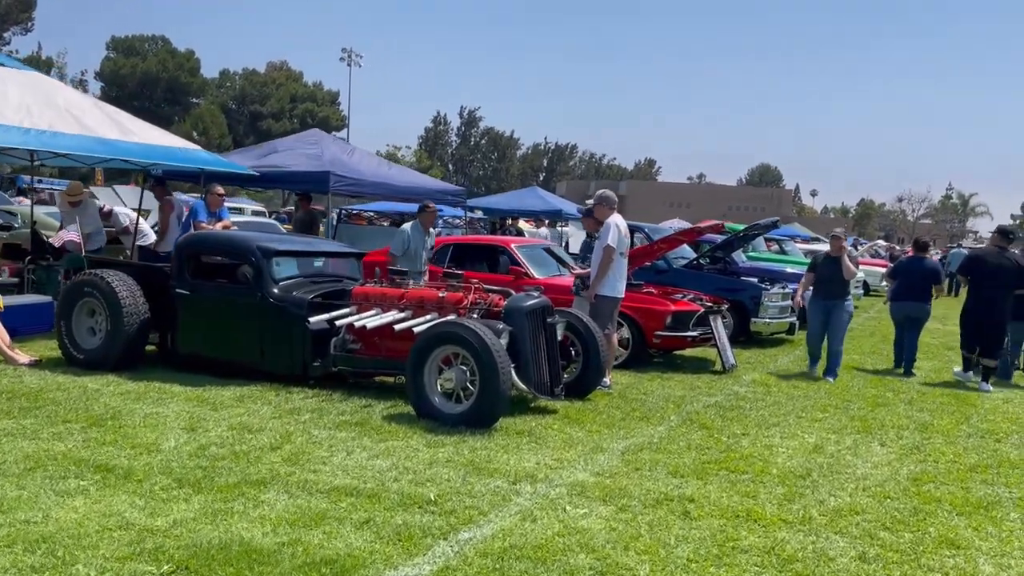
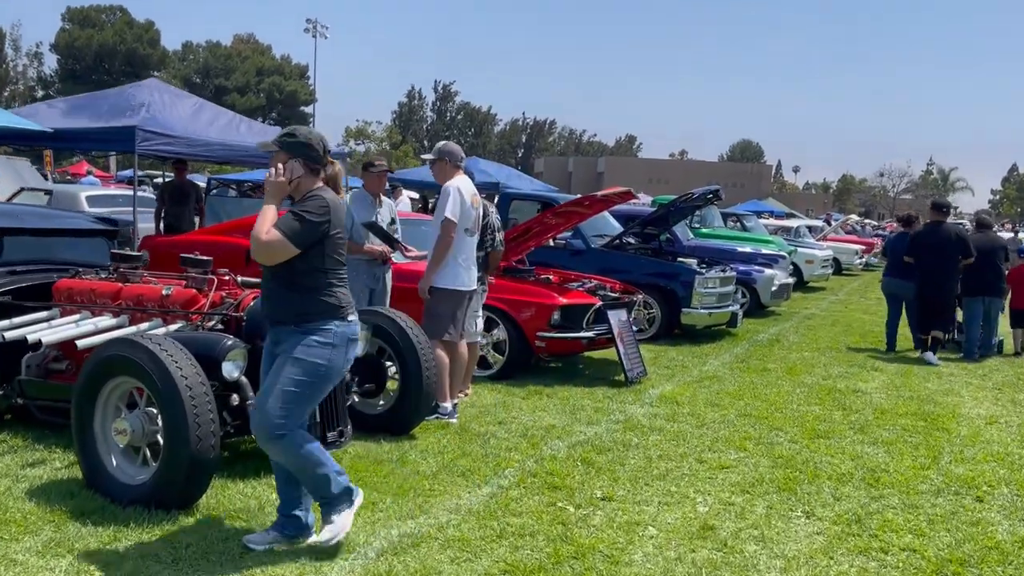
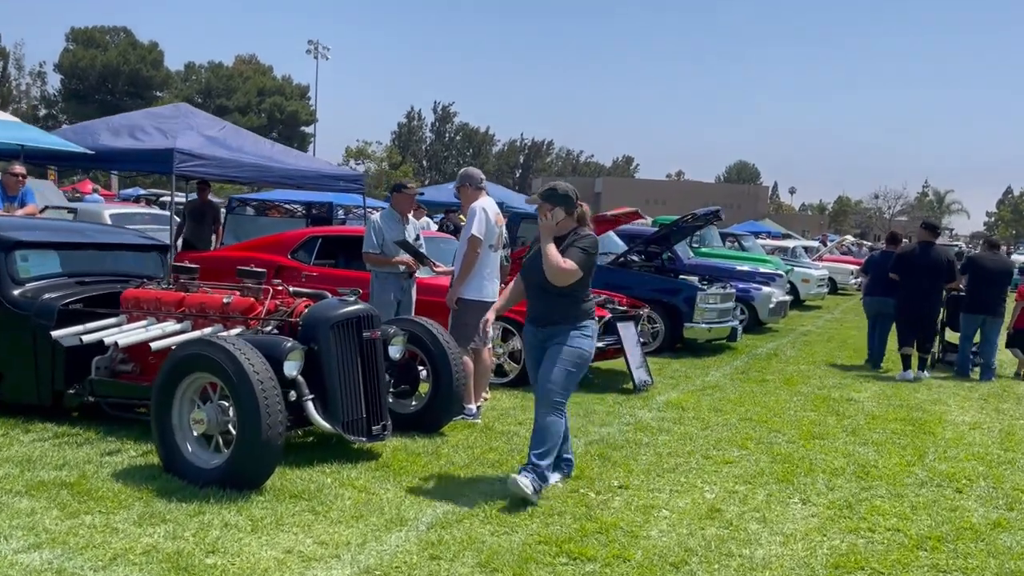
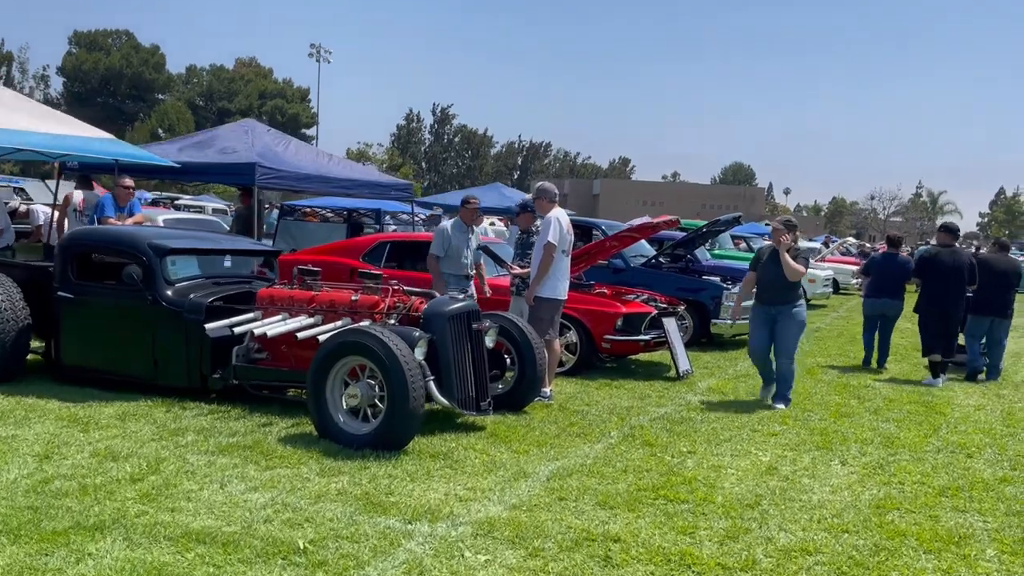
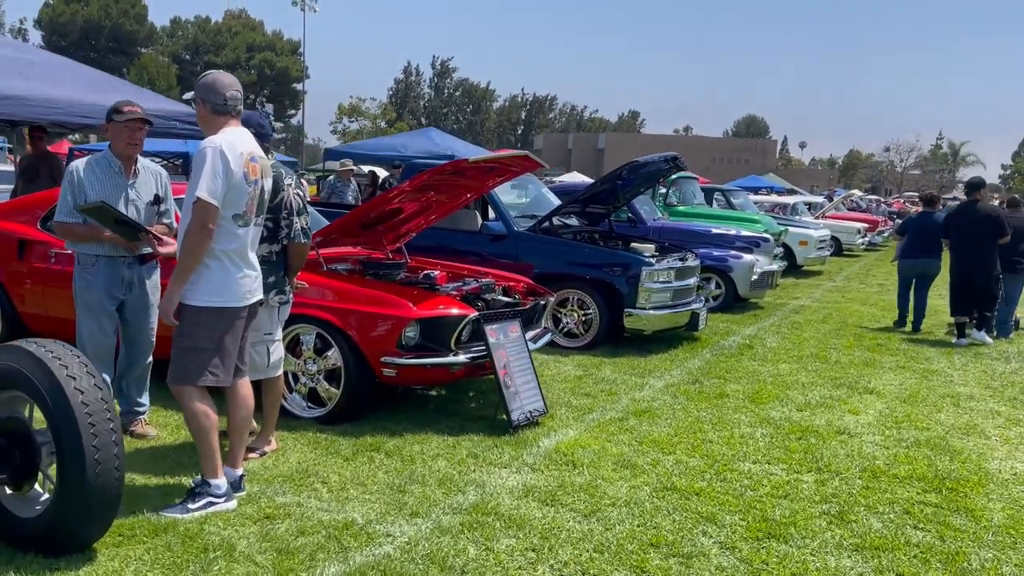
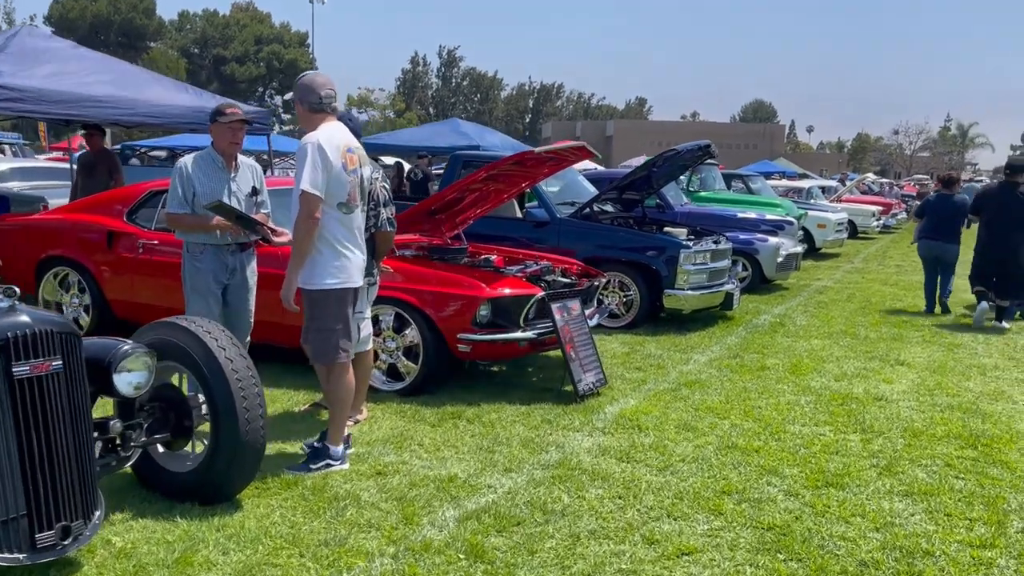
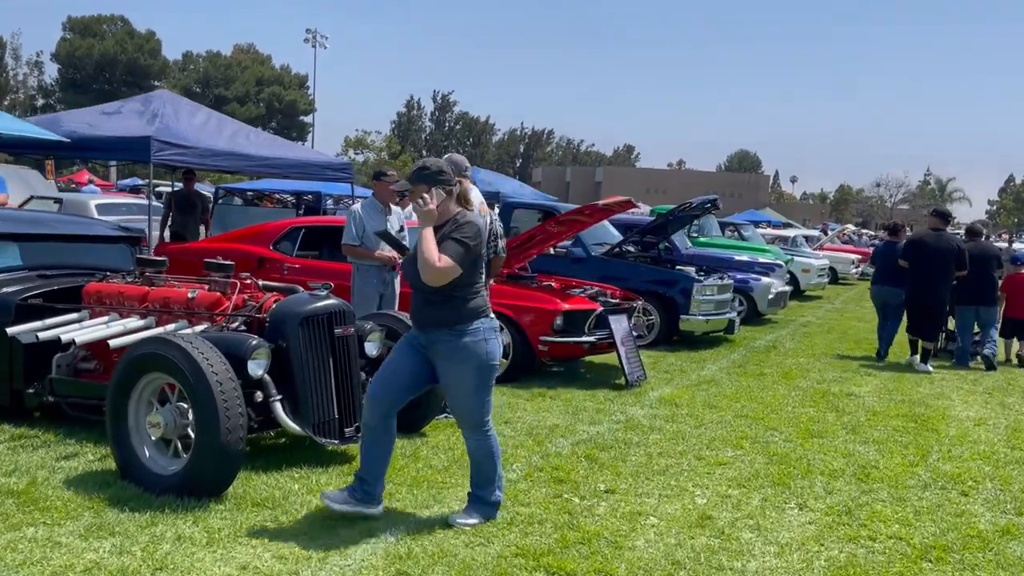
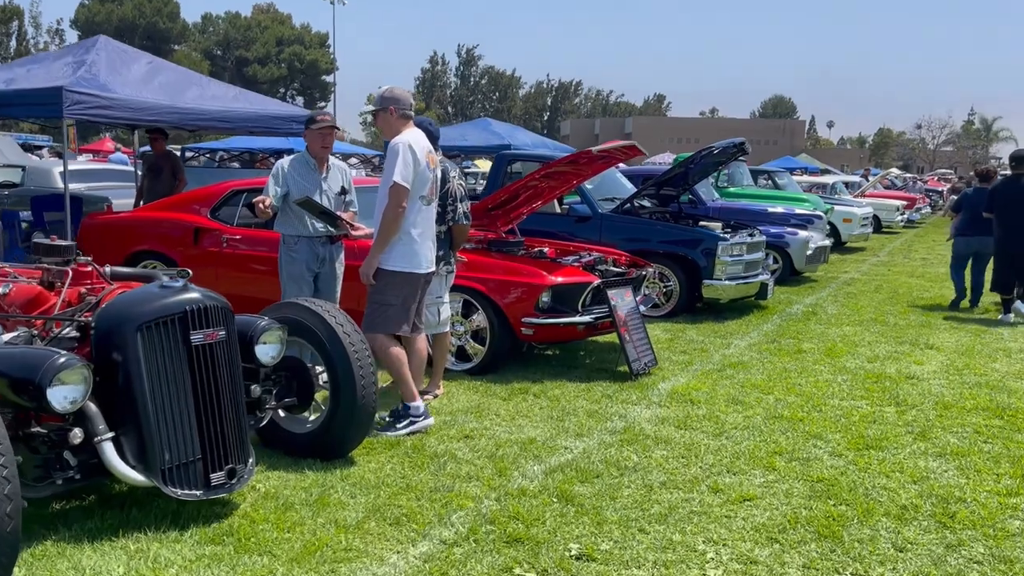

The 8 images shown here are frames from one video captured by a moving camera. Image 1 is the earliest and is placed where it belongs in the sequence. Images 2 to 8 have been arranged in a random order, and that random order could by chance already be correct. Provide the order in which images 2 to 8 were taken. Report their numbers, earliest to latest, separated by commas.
4, 3, 7, 2, 8, 6, 5
